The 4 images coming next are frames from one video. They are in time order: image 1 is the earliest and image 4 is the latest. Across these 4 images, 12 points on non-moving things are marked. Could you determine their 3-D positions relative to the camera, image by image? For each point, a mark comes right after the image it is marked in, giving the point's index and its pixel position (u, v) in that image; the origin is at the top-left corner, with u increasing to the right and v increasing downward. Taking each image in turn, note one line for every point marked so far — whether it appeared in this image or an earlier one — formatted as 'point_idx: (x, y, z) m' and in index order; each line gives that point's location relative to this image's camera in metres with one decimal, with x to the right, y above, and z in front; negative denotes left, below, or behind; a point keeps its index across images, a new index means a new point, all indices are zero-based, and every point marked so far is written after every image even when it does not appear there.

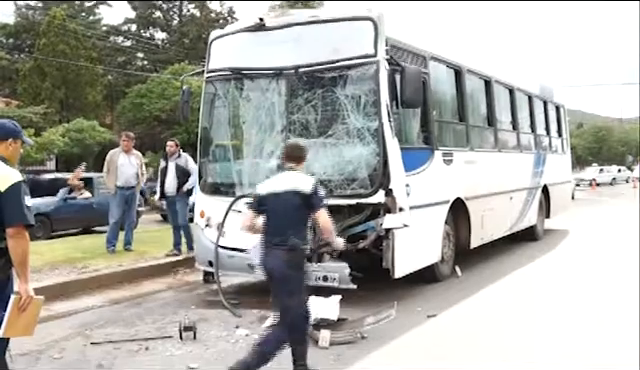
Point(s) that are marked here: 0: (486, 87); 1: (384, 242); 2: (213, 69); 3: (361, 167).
0: (+2.4, +1.4, +10.5) m
1: (+0.7, -0.6, +7.8) m
2: (-1.3, +1.4, +8.6) m
3: (+0.4, +0.2, +7.8) m
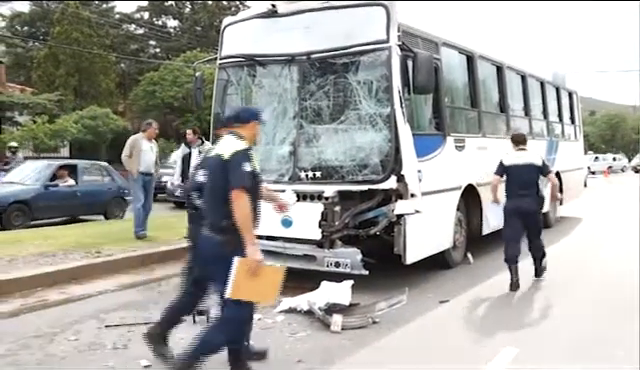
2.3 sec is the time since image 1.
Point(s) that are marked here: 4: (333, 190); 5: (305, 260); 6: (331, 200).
0: (+2.6, +1.6, +10.5) m
1: (+0.8, -0.5, +7.8) m
2: (-1.1, +1.5, +8.6) m
3: (+0.6, +0.3, +7.8) m
4: (+0.1, -0.1, +7.8) m
5: (-0.2, -0.8, +7.9) m
6: (+0.1, -0.2, +7.9) m
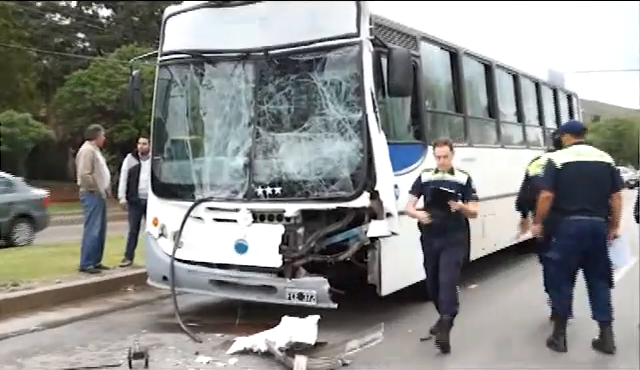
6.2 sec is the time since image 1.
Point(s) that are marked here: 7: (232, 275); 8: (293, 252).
0: (+2.1, +1.4, +9.4) m
1: (+0.4, -0.6, +6.6) m
2: (-1.5, +1.3, +7.4) m
3: (+0.2, +0.2, +6.6) m
4: (-0.2, -0.2, +6.6) m
5: (-0.5, -1.0, +6.6) m
6: (-0.2, -0.3, +6.6) m
7: (-0.8, -0.8, +6.7) m
8: (-0.2, -0.6, +6.5) m
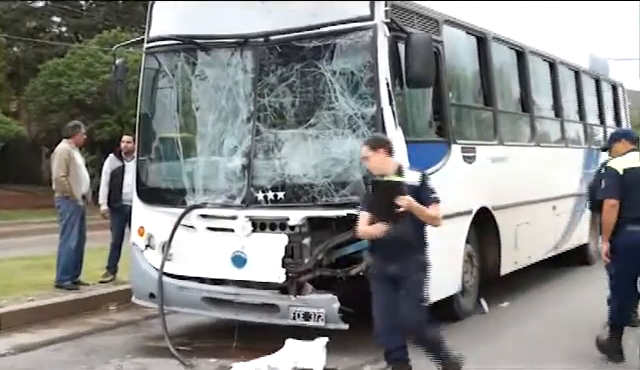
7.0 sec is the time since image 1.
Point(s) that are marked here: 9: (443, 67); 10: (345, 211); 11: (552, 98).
0: (+2.2, +1.4, +8.5) m
1: (+0.5, -0.7, +5.8) m
2: (-1.5, +1.3, +6.5) m
3: (+0.3, +0.1, +5.8) m
4: (-0.2, -0.3, +5.8) m
5: (-0.5, -1.0, +5.8) m
6: (-0.2, -0.4, +5.8) m
7: (-0.8, -0.9, +5.8) m
8: (-0.2, -0.6, +5.7) m
9: (+1.1, +1.1, +6.8) m
10: (+0.2, -0.2, +5.7) m
11: (+2.8, +1.1, +9.5) m
